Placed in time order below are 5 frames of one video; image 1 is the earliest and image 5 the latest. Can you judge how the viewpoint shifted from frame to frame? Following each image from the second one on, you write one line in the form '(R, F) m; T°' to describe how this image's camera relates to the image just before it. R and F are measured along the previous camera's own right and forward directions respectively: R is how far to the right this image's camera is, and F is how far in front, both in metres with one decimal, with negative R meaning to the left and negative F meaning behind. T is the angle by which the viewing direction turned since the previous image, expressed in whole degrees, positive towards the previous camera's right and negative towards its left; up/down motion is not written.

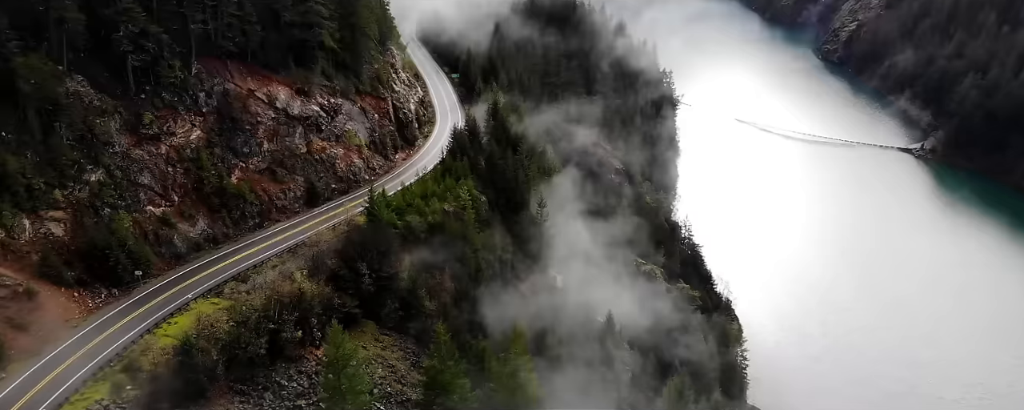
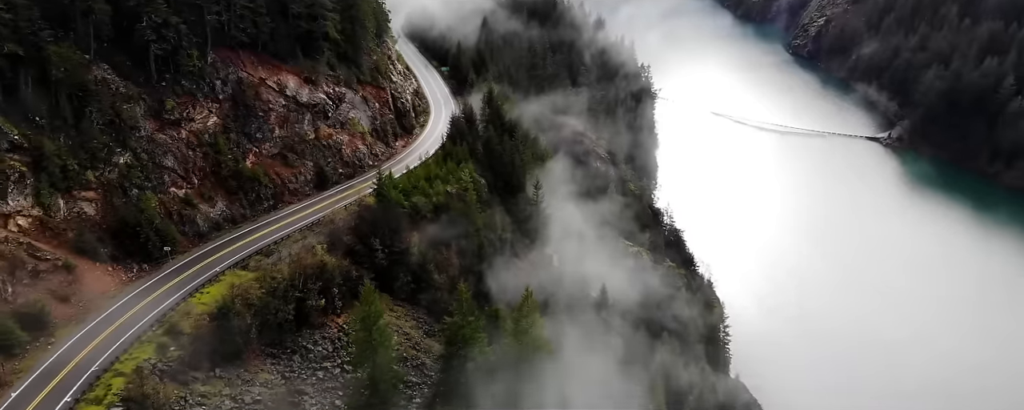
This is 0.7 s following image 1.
(-2.2, -3.5) m; +2°
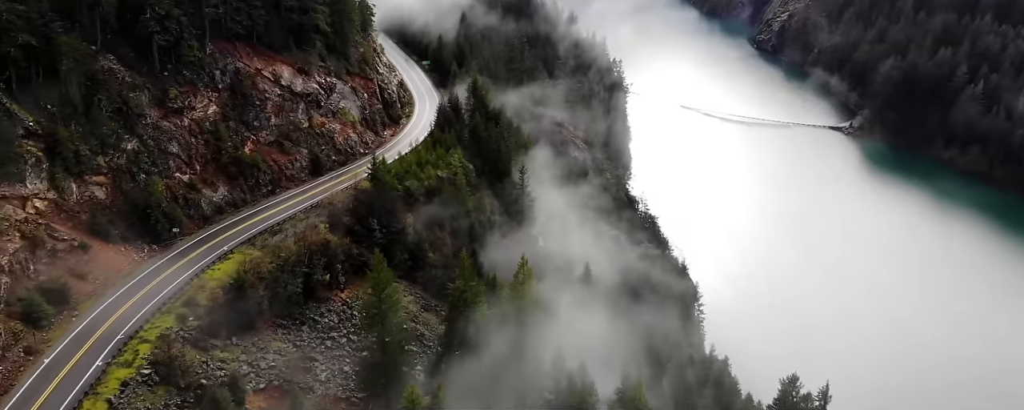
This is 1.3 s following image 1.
(-1.6, -3.2) m; +2°
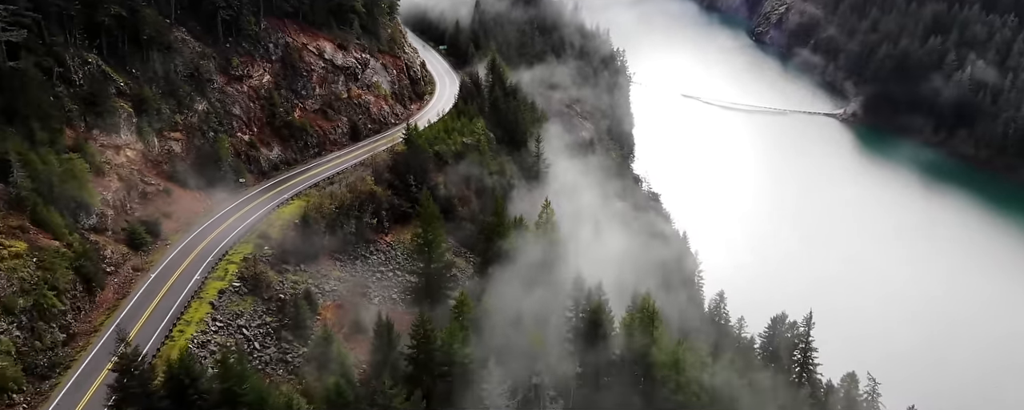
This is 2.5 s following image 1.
(-2.0, -7.0) m; 0°
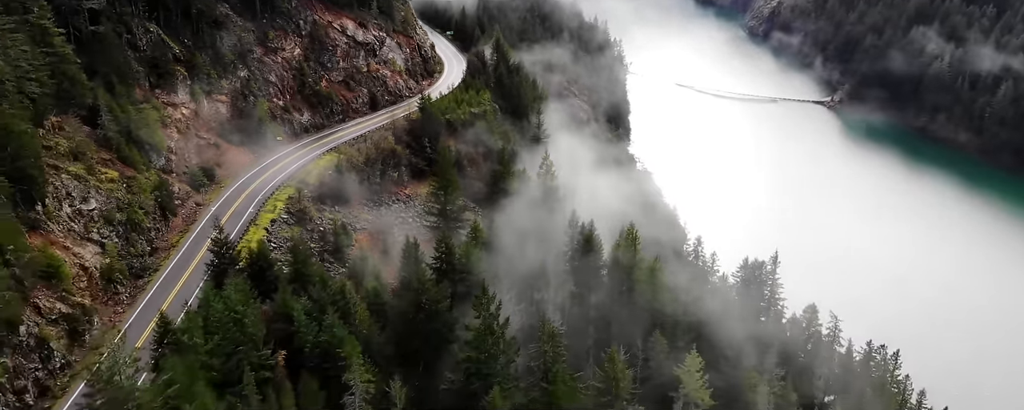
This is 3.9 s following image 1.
(-0.5, -7.9) m; 0°
